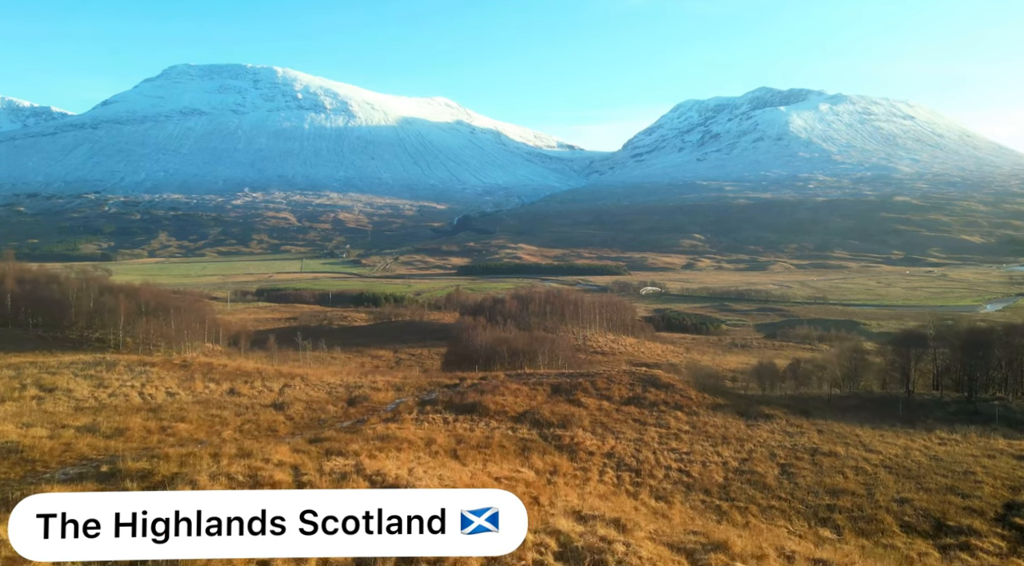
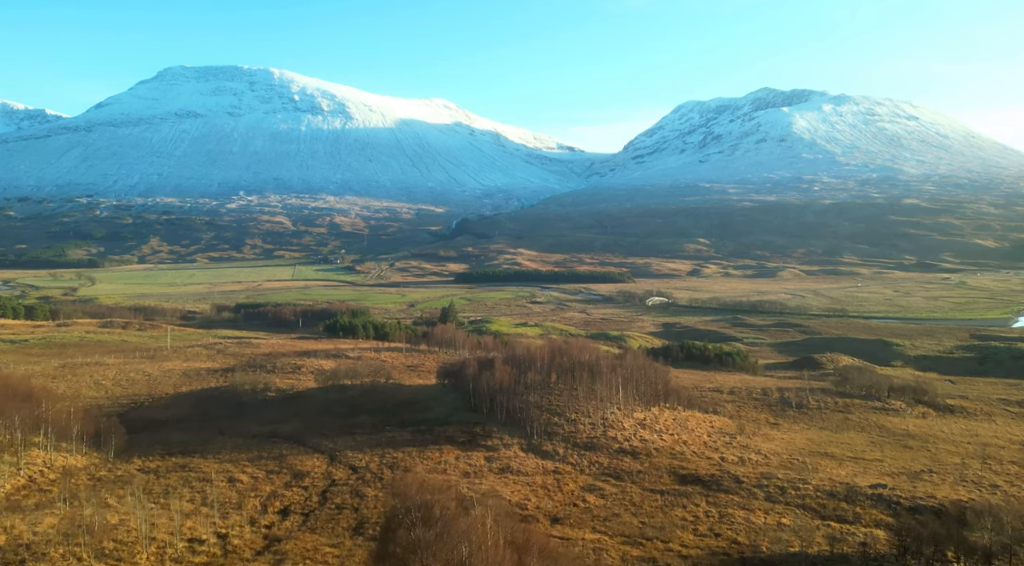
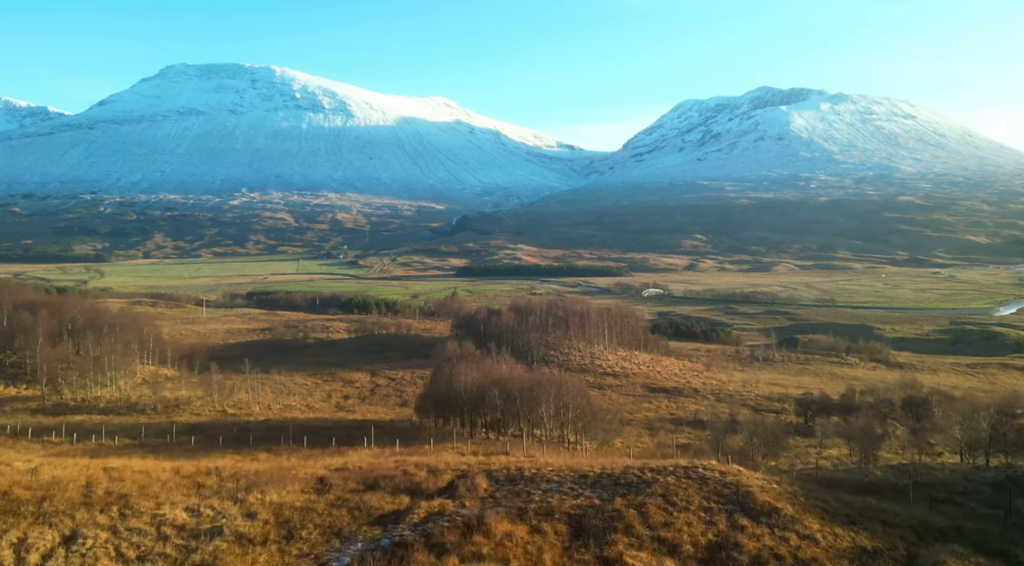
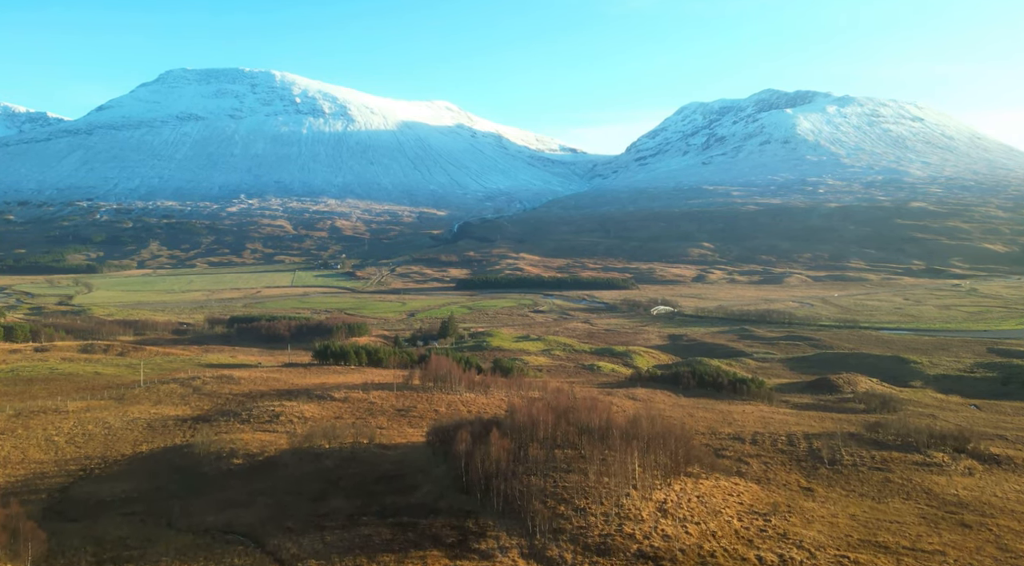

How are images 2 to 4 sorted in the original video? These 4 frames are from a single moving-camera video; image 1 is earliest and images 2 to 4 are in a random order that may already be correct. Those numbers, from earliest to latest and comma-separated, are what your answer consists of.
3, 2, 4
